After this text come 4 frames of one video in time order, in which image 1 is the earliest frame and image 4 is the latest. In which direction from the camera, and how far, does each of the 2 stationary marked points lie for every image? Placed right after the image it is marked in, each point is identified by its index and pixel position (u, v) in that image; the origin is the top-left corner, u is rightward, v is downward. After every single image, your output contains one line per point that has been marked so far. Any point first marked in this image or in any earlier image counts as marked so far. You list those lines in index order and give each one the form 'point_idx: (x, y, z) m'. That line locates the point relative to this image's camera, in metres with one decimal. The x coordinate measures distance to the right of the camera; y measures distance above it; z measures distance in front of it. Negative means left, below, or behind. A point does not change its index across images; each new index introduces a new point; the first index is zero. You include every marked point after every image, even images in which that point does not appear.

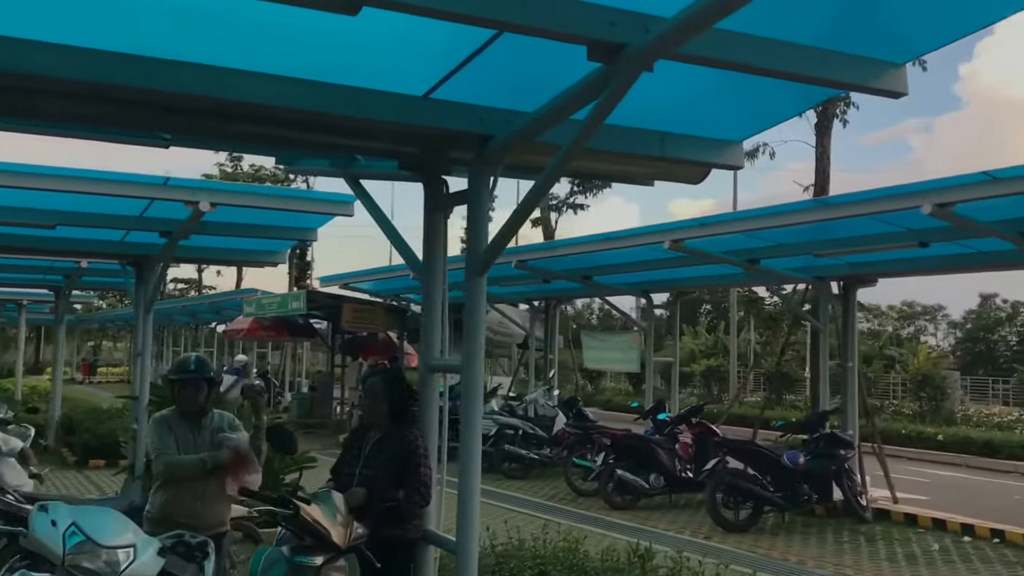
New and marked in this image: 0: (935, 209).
0: (+2.6, +0.5, +6.4) m
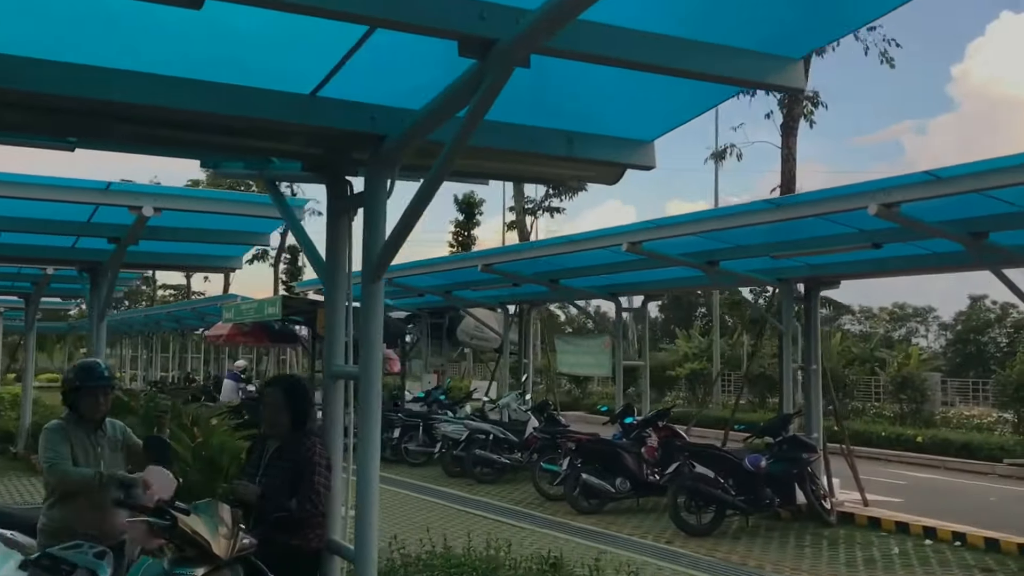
0: (+2.3, +0.5, +6.3) m
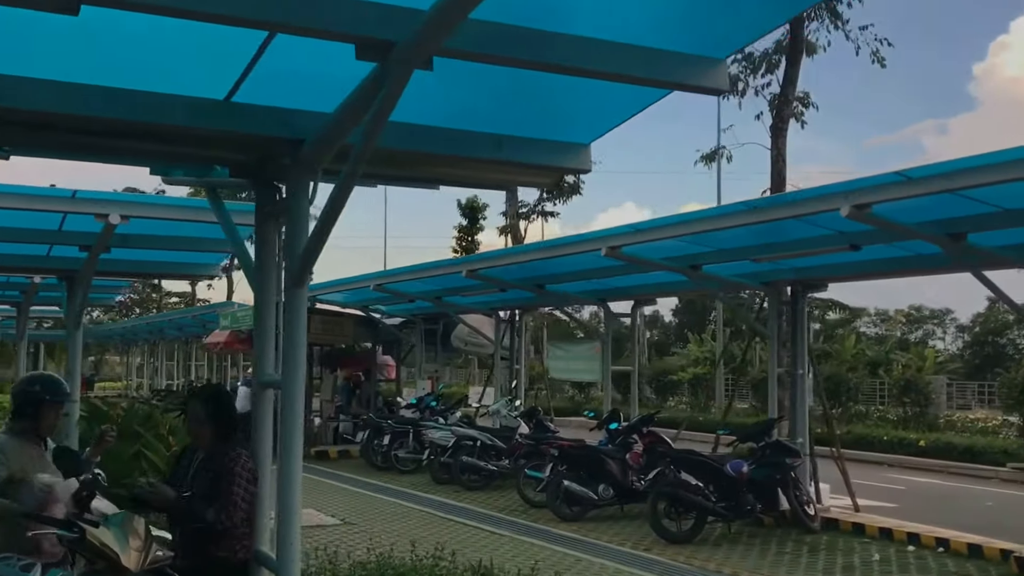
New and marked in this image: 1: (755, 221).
0: (+2.1, +0.5, +6.2) m
1: (+1.6, +0.5, +6.9) m
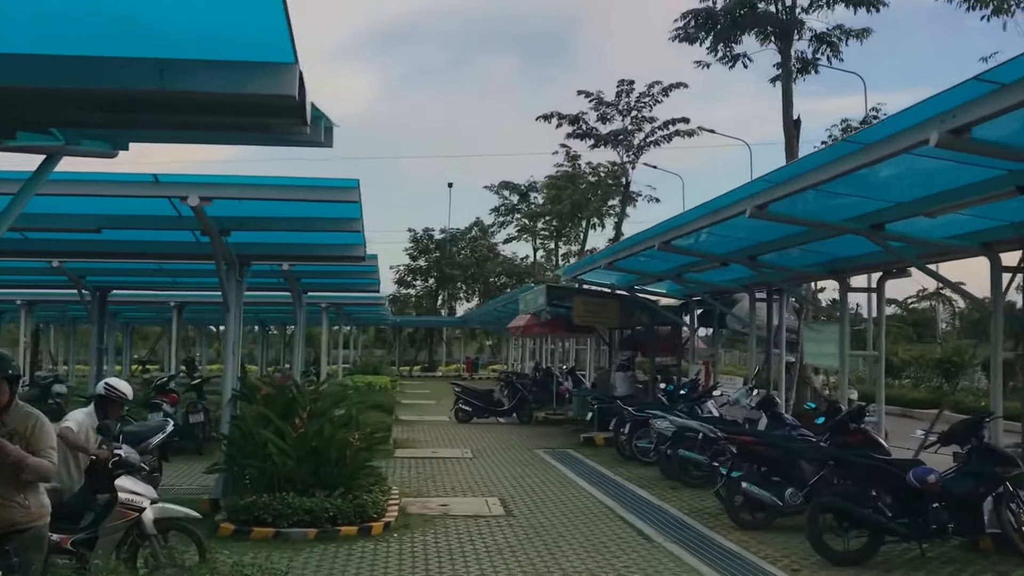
0: (+1.9, +0.7, +4.6) m
1: (+1.8, +0.7, +5.4) m
